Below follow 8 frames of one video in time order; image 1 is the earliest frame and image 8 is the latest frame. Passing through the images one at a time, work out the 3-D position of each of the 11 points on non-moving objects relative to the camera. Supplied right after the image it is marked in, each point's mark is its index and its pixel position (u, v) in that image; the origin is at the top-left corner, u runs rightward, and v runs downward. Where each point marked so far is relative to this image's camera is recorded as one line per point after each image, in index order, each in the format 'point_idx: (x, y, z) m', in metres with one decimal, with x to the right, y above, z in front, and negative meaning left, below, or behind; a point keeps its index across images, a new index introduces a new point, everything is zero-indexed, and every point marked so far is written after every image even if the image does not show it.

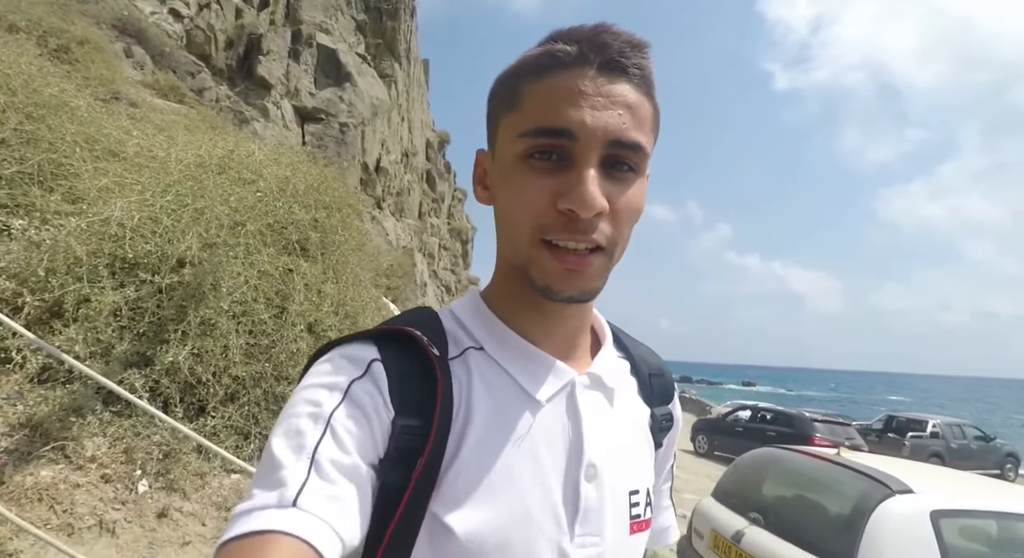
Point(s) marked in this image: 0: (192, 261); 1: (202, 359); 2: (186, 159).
0: (-3.0, +0.2, +4.8) m
1: (-2.7, -0.7, +4.5) m
2: (-3.6, +1.3, +5.8) m
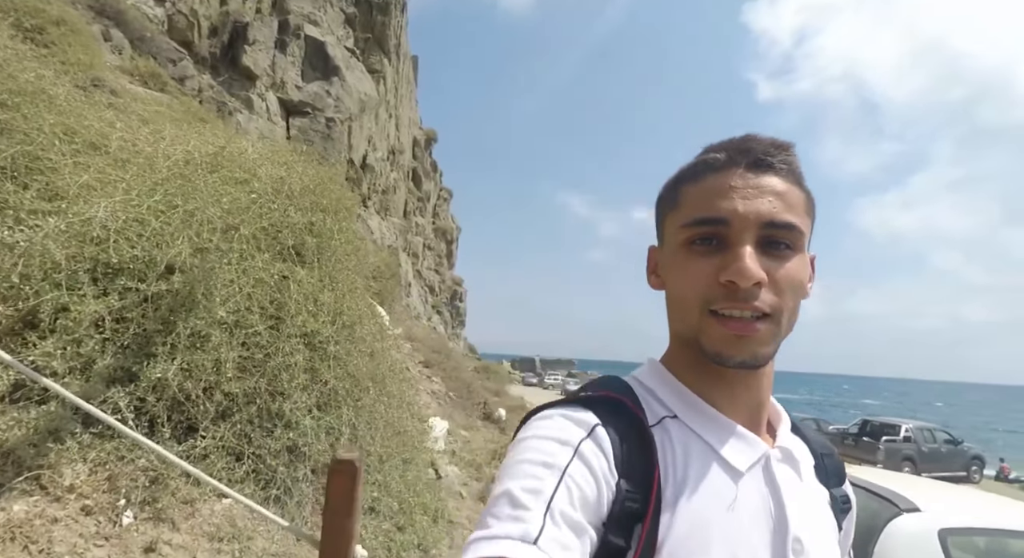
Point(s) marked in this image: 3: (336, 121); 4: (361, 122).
0: (-2.8, +0.1, +4.4) m
1: (-2.6, -0.8, +4.2) m
2: (-3.5, +1.3, +5.4) m
3: (-5.8, +5.2, +17.0) m
4: (-5.5, +5.7, +18.8) m
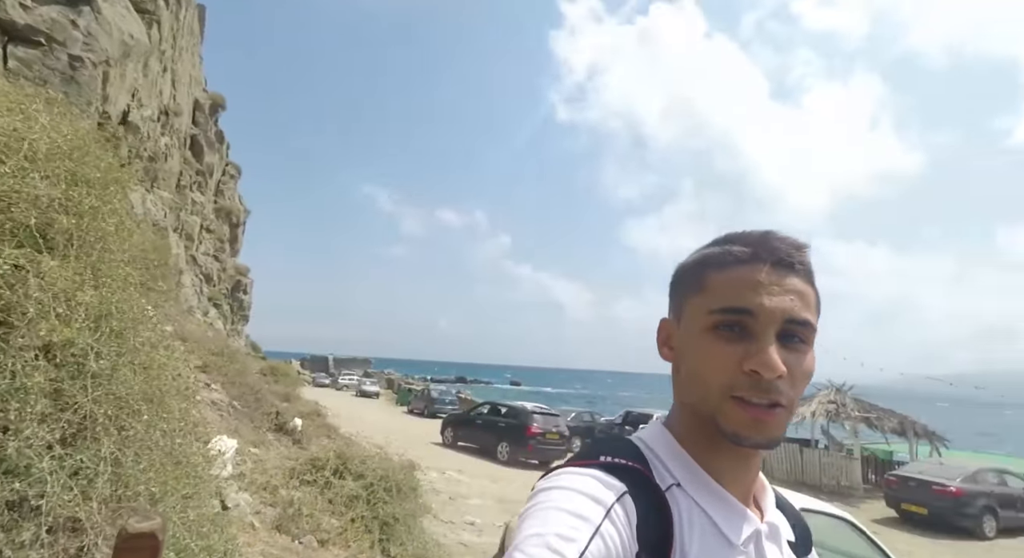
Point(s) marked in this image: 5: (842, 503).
0: (-3.8, +0.2, +2.9) m
1: (-3.6, -0.7, +2.7) m
2: (-4.8, +1.4, +3.5) m
3: (-11.0, +5.7, +13.4) m
4: (-11.4, +6.2, +15.2) m
5: (+10.8, -7.3, +16.9) m
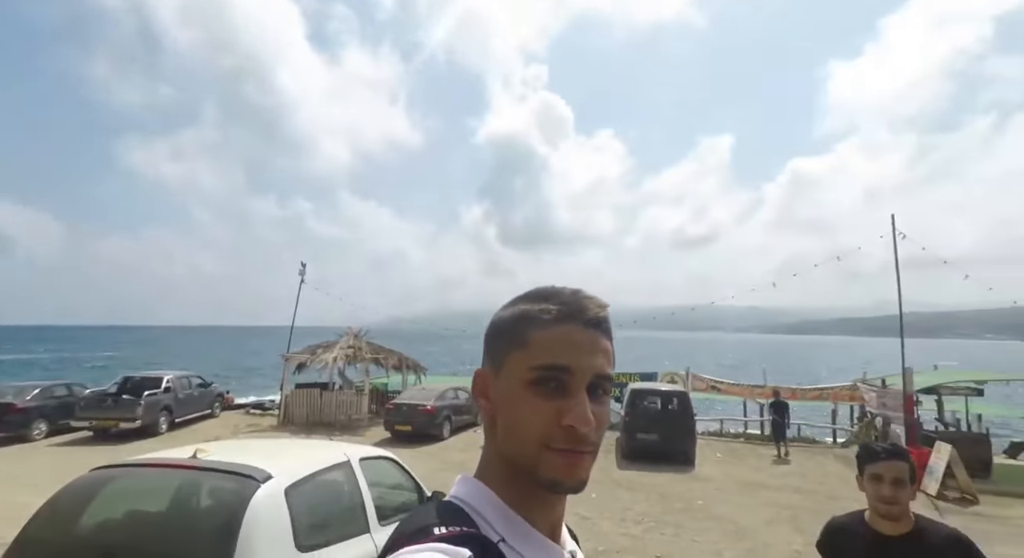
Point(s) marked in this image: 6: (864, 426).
0: (-3.8, +0.3, -1.0) m
1: (-3.6, -0.6, -0.9) m
2: (-4.8, +1.6, -1.4) m
3: (-15.9, +7.1, -0.3) m
4: (-17.5, +7.8, +0.6) m
5: (-6.1, -5.8, +19.6) m
6: (+12.3, -5.2, +18.1) m
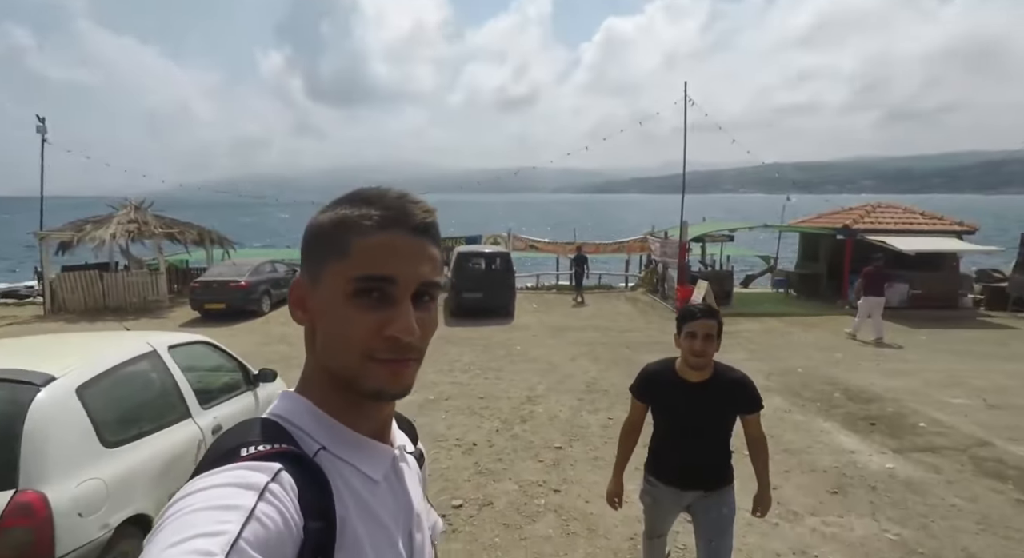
0: (-3.3, -0.4, -2.3) m
1: (-3.2, -1.2, -1.8) m
2: (-4.0, +0.7, -3.3) m
3: (-14.9, +5.5, -7.2) m
4: (-16.6, +6.3, -7.1) m
5: (-12.2, -1.2, +17.4) m
6: (+5.7, +0.3, +21.7) m
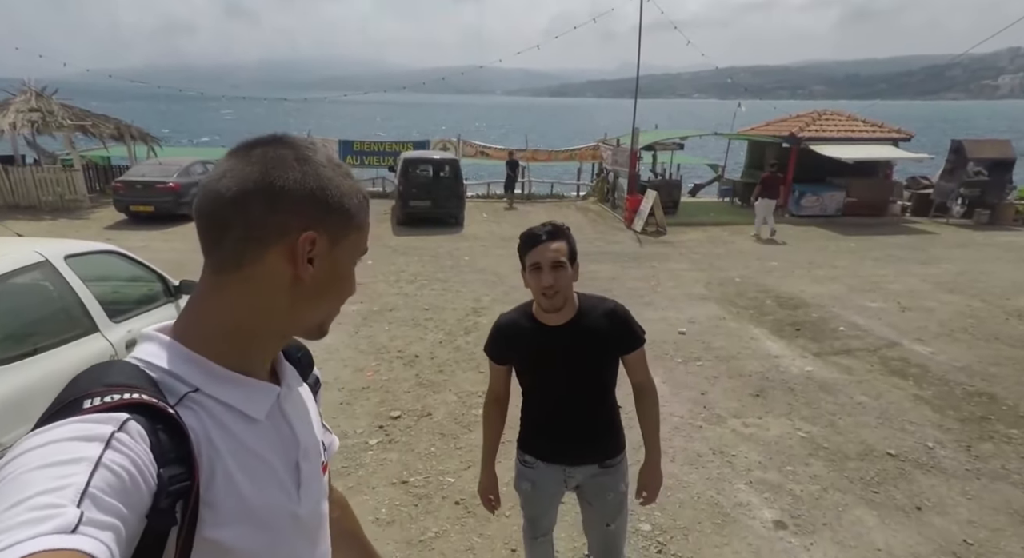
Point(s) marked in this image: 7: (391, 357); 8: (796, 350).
0: (-3.2, -0.9, -2.7) m
1: (-3.2, -1.6, -2.1) m
2: (-3.9, 0.0, -3.9) m
3: (-14.3, +3.9, -9.5) m
4: (-16.1, +4.7, -9.7) m
5: (-13.8, +1.7, +16.0) m
6: (+3.7, +4.1, +21.5) m
7: (-1.6, -1.0, +6.7) m
8: (+3.8, -1.0, +7.0) m
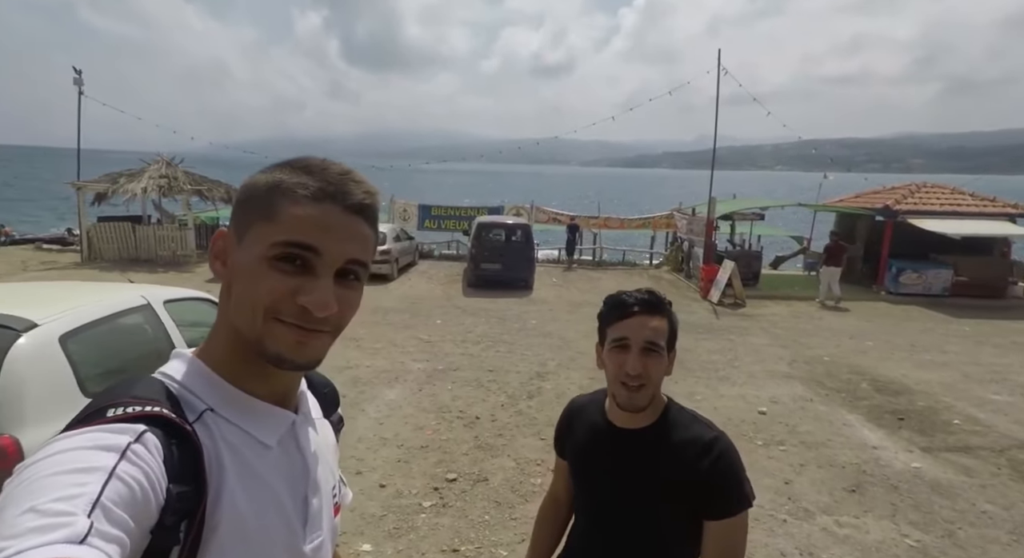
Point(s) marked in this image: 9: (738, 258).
0: (-3.6, -0.3, -2.3) m
1: (-3.5, -1.2, -1.9) m
2: (-4.4, +0.7, -3.4) m
3: (-15.3, +5.7, -6.9) m
4: (-17.0, +6.5, -6.8) m
5: (-11.5, +0.1, +17.8) m
6: (+6.7, +1.2, +21.1) m
7: (-0.8, -1.8, +6.6) m
8: (+4.6, -1.9, +6.1) m
9: (+8.0, +0.7, +18.2) m
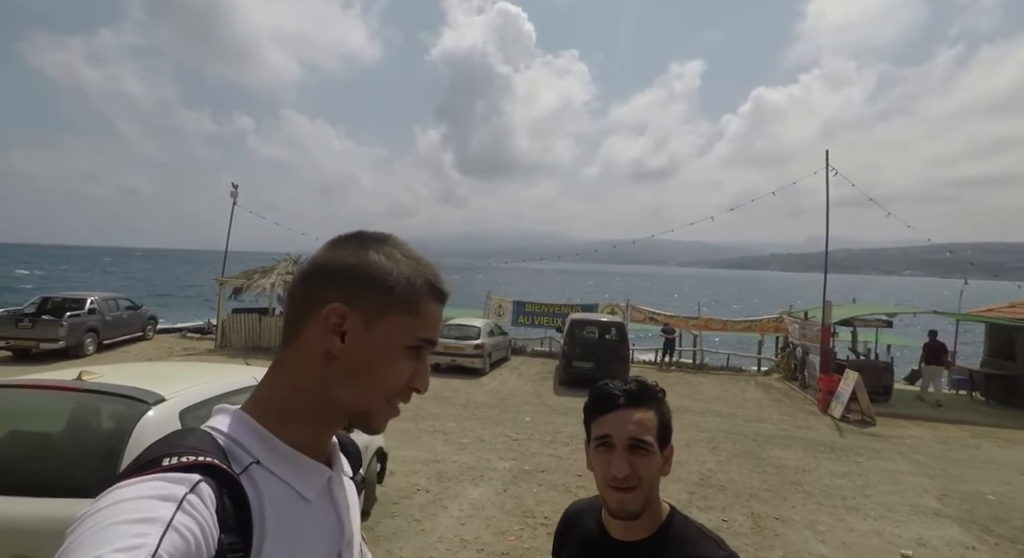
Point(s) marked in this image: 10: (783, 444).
0: (-4.1, +0.2, -1.7) m
1: (-3.9, -0.7, -1.4) m
2: (-4.9, +1.5, -2.3) m
3: (-16.0, +7.2, -2.9) m
4: (-17.6, +8.1, -2.3) m
5: (-8.2, -3.0, +19.3) m
6: (+10.3, -2.9, +19.3) m
7: (+0.3, -2.9, +6.2) m
8: (+5.5, -3.1, +4.7) m
9: (+11.1, -2.8, +16.2) m
10: (+5.6, -3.4, +10.5) m
